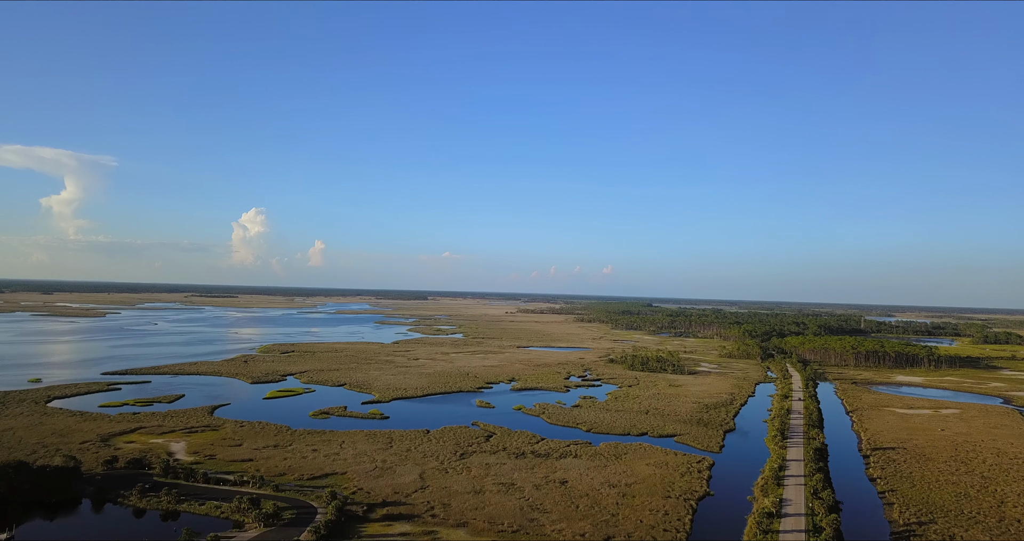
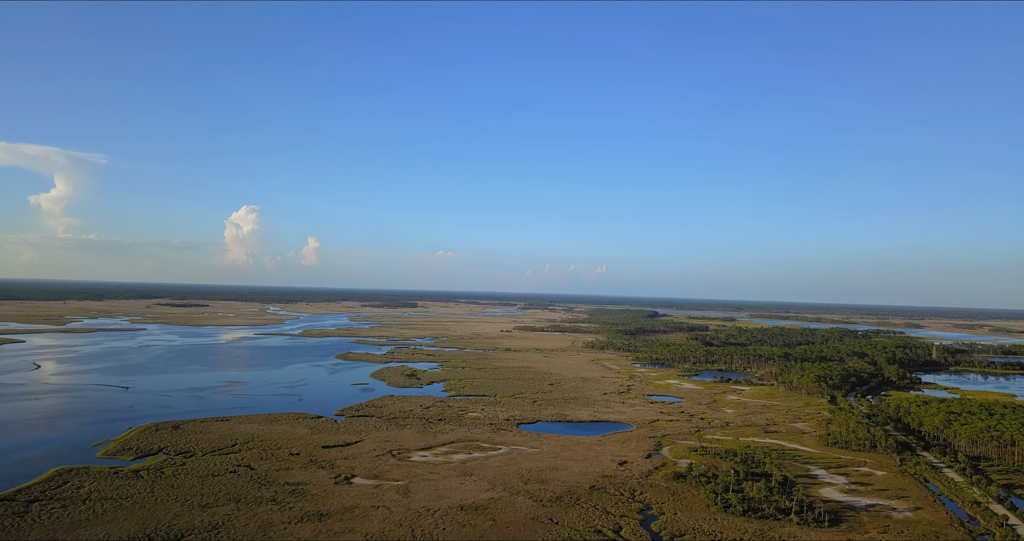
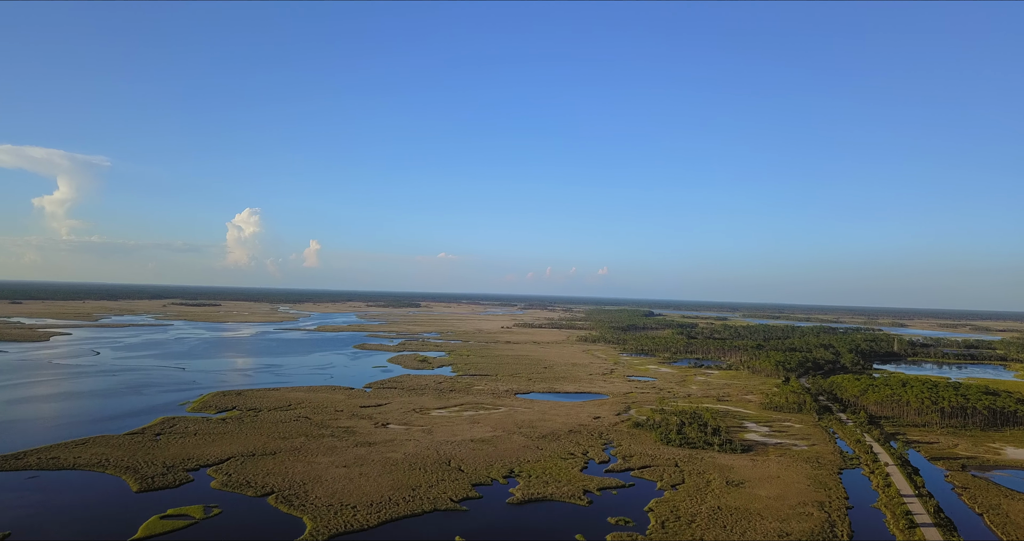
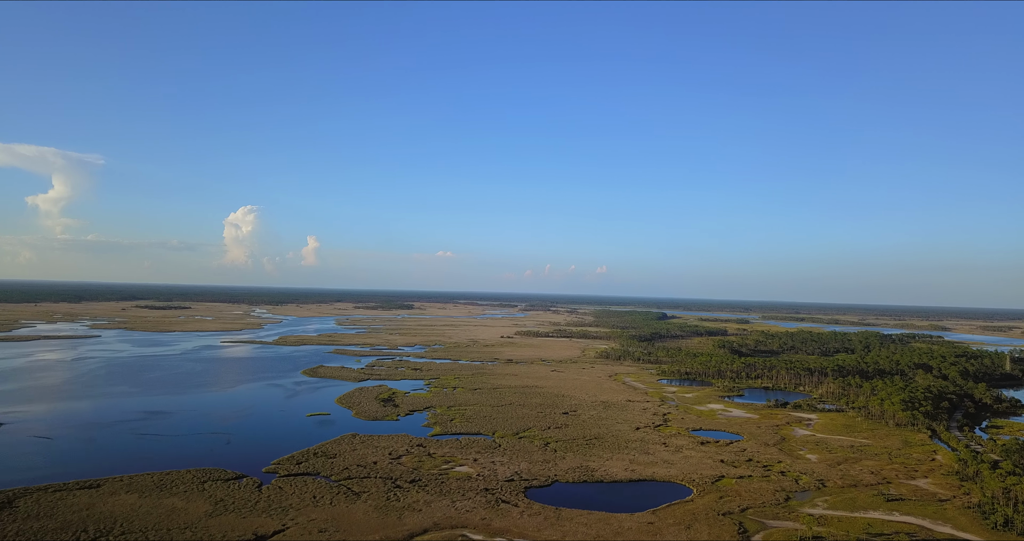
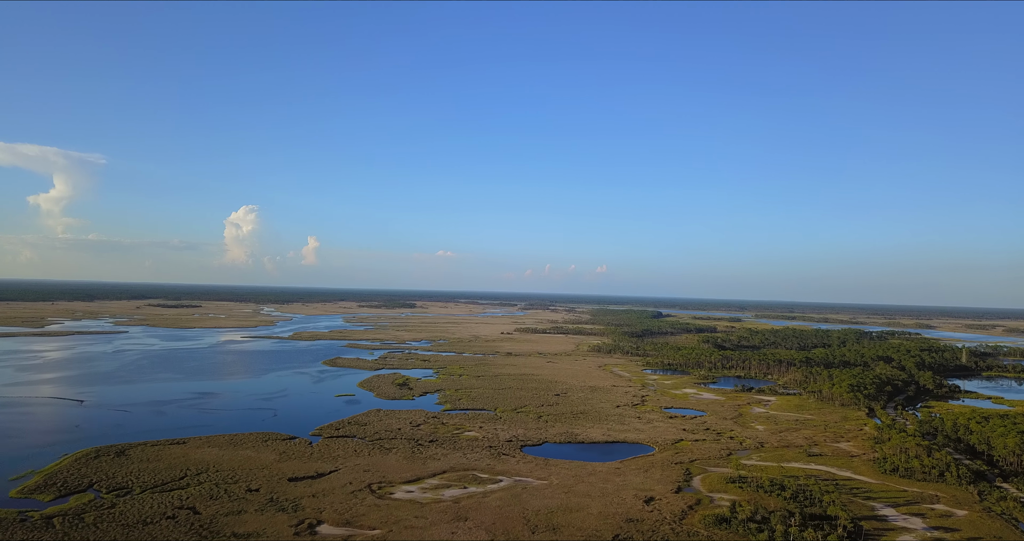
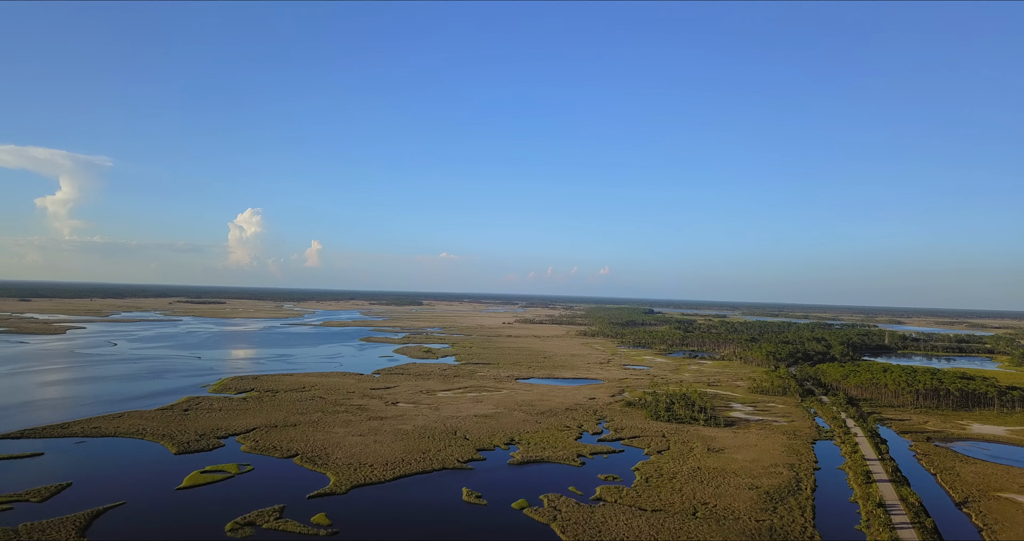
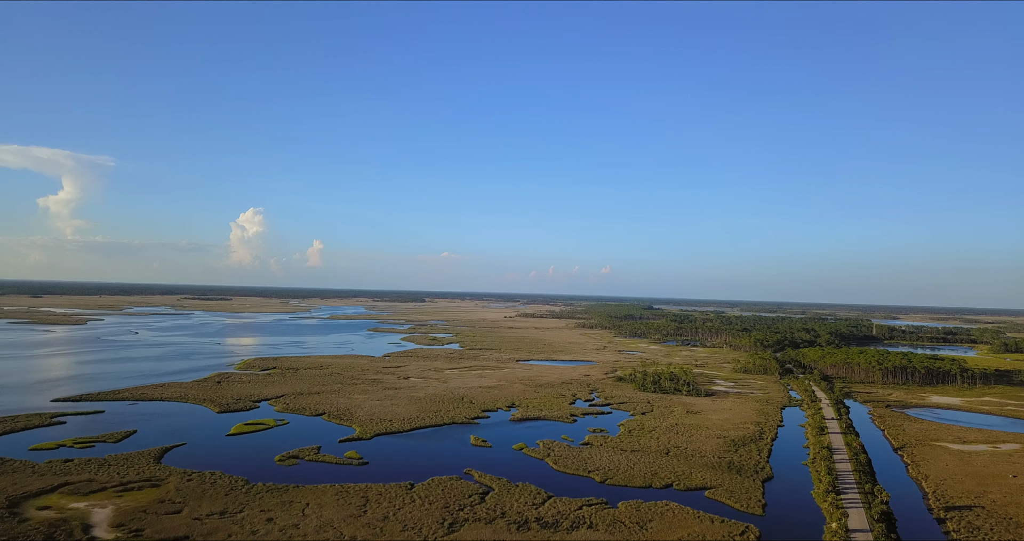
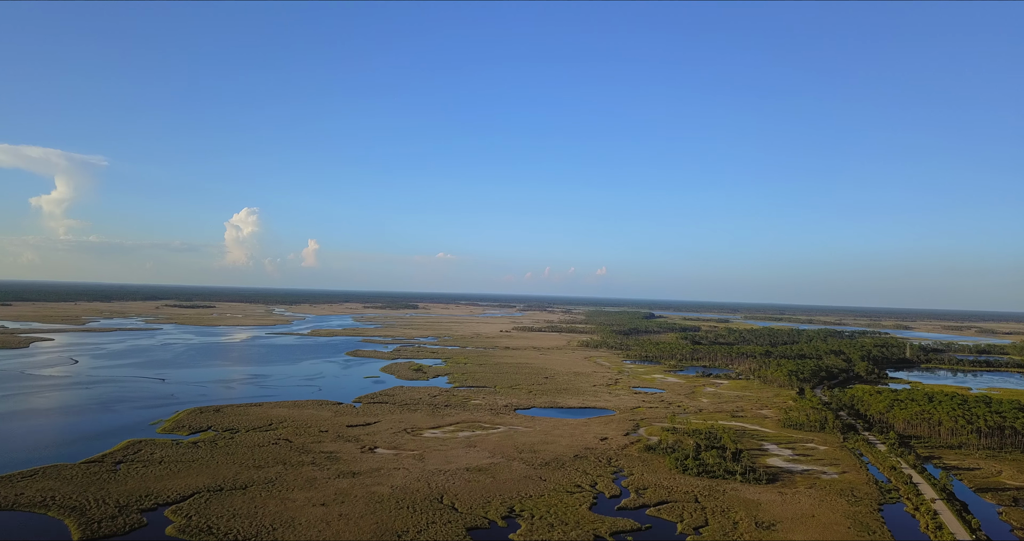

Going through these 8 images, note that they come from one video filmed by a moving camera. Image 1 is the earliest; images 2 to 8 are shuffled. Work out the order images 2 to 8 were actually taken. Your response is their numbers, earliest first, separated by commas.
7, 6, 3, 8, 2, 5, 4
